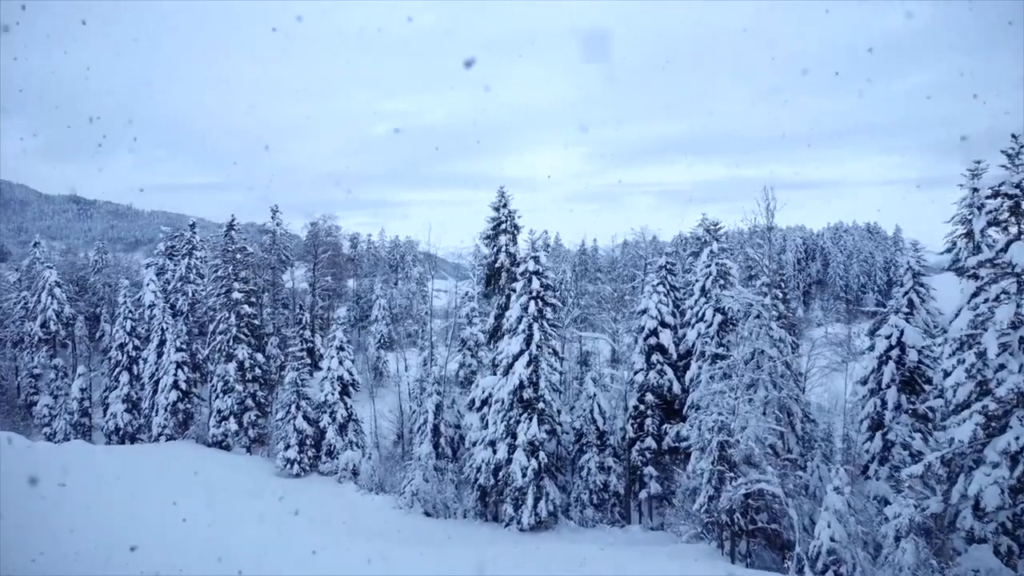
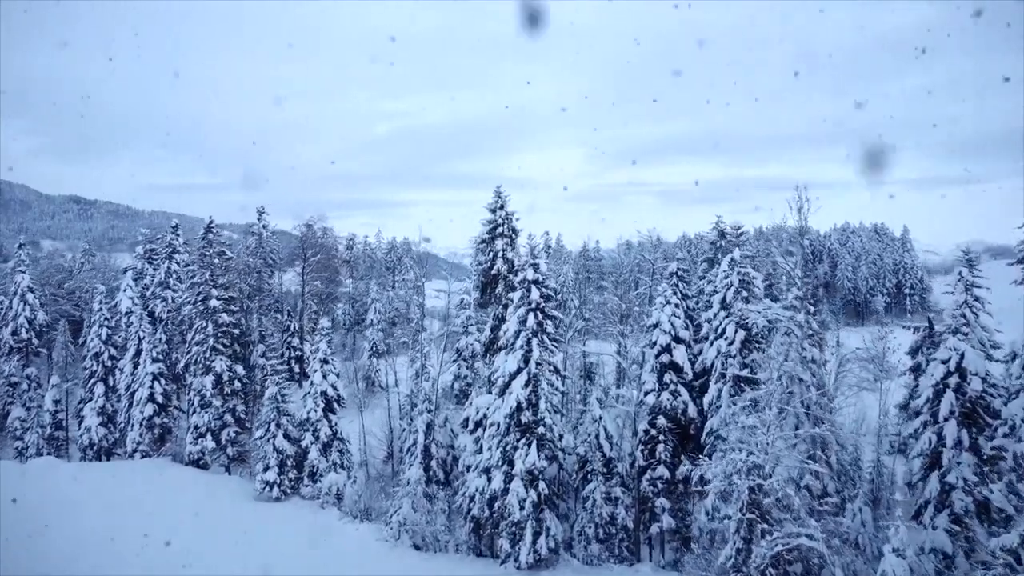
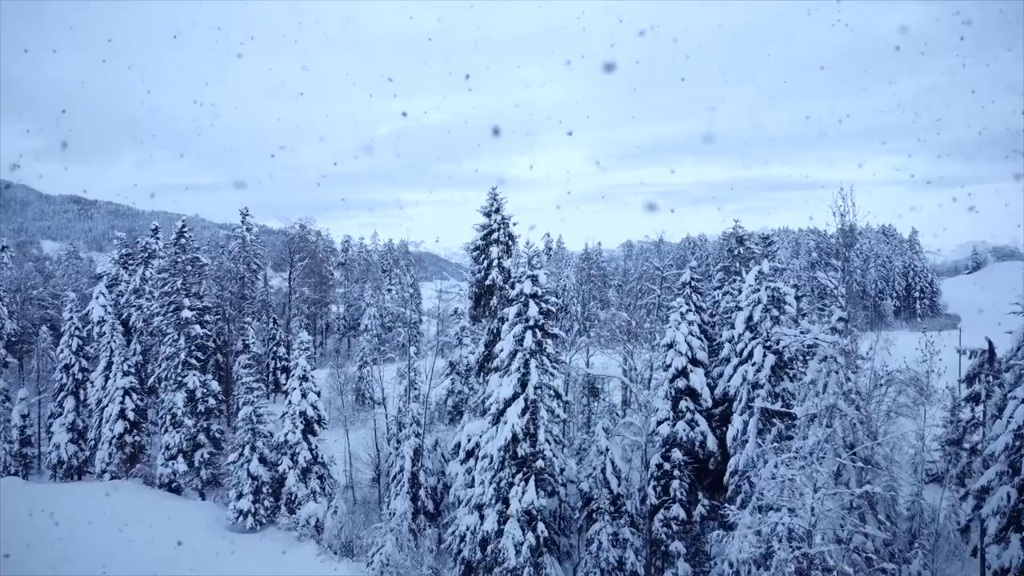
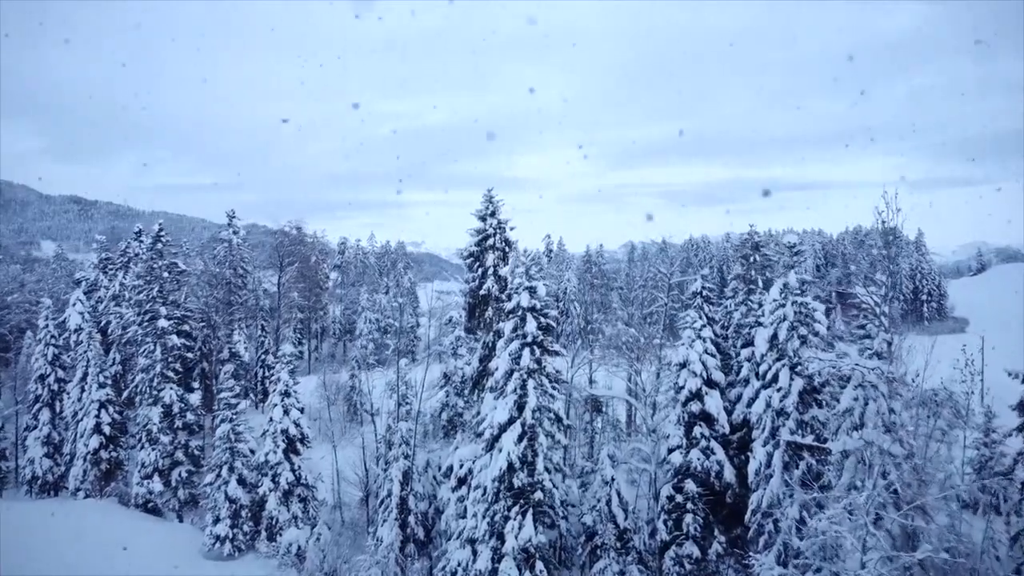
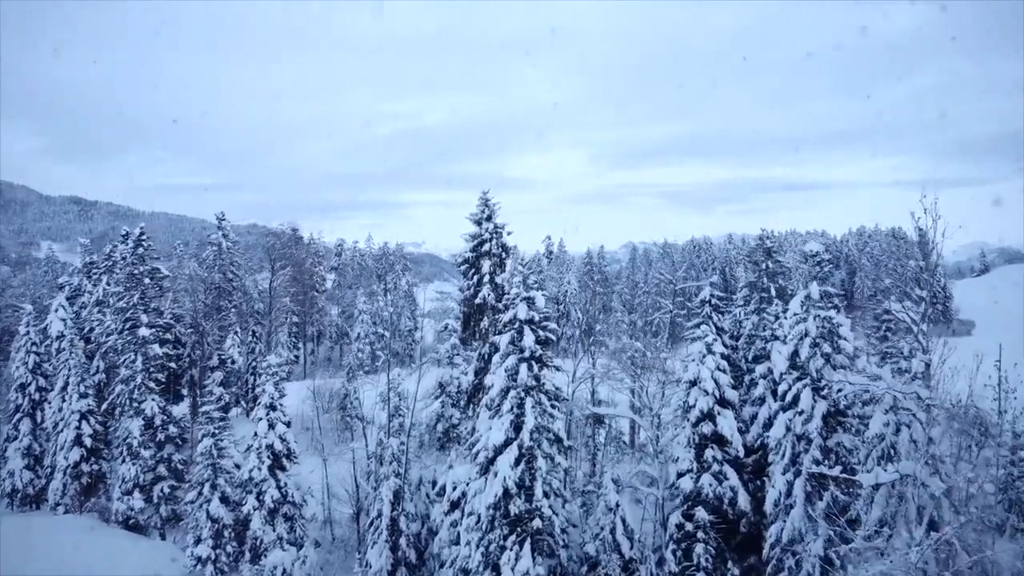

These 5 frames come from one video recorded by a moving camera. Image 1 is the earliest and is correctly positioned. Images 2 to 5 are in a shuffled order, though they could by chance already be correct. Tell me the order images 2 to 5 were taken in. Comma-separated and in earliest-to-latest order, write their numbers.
2, 3, 4, 5
